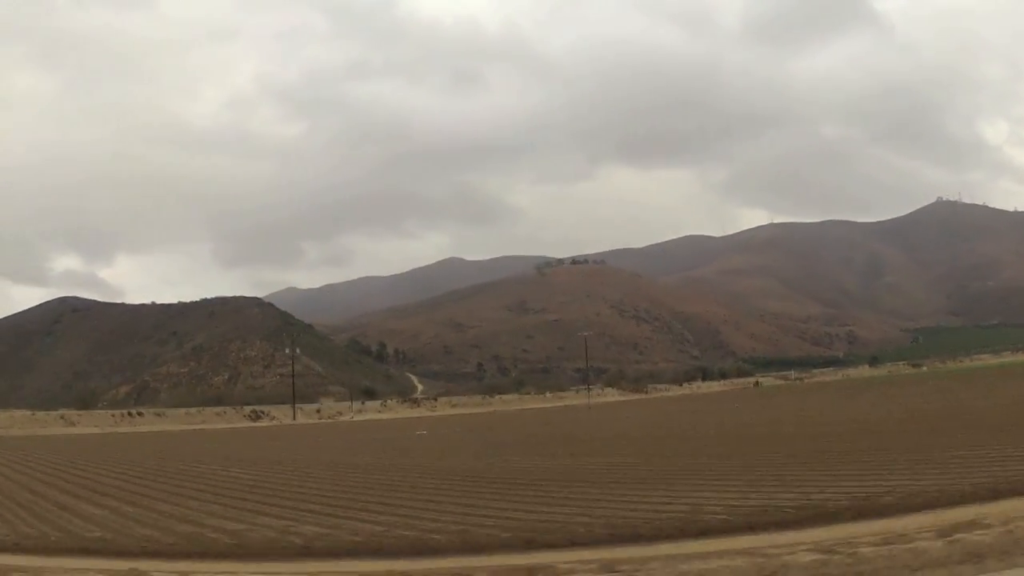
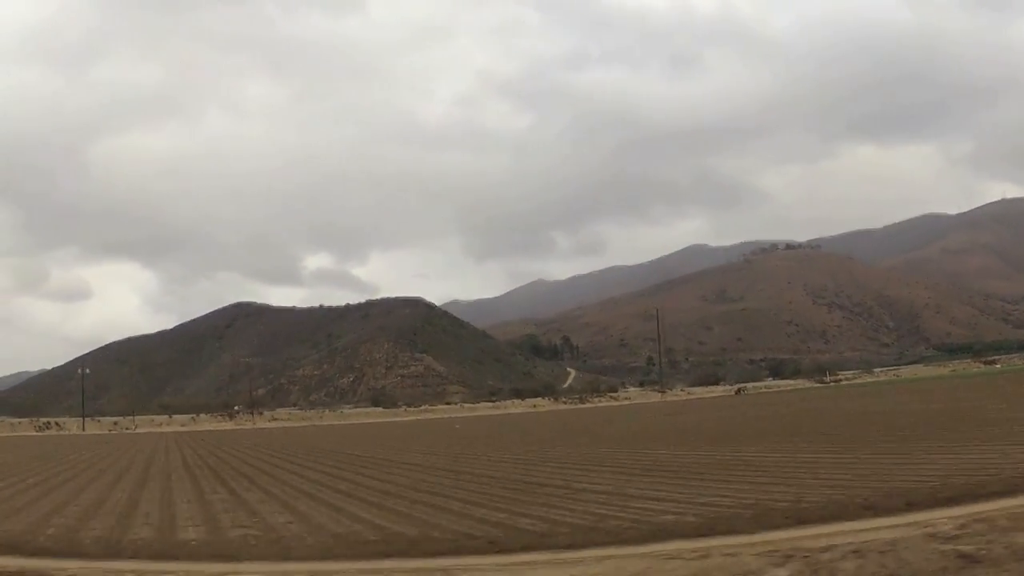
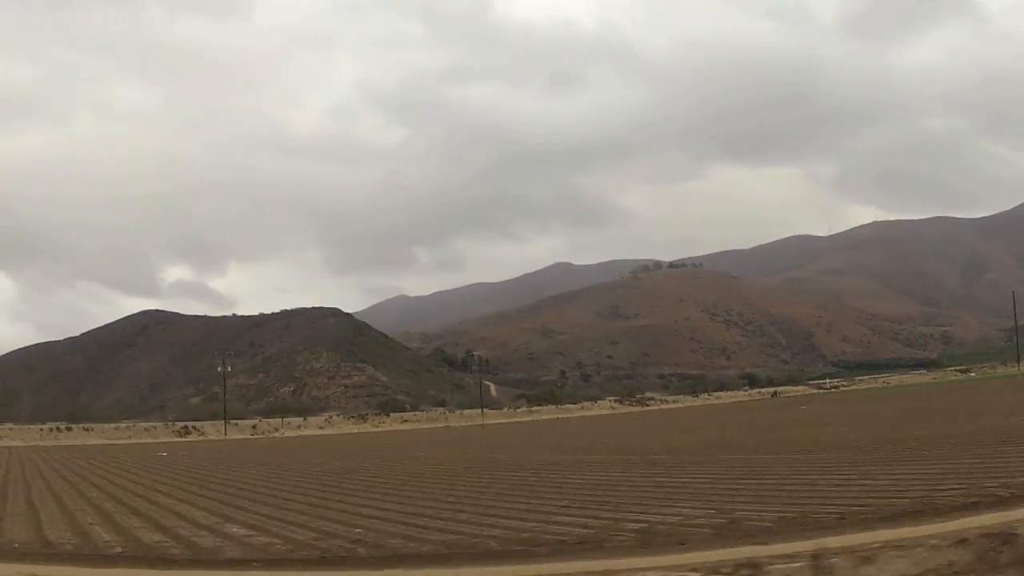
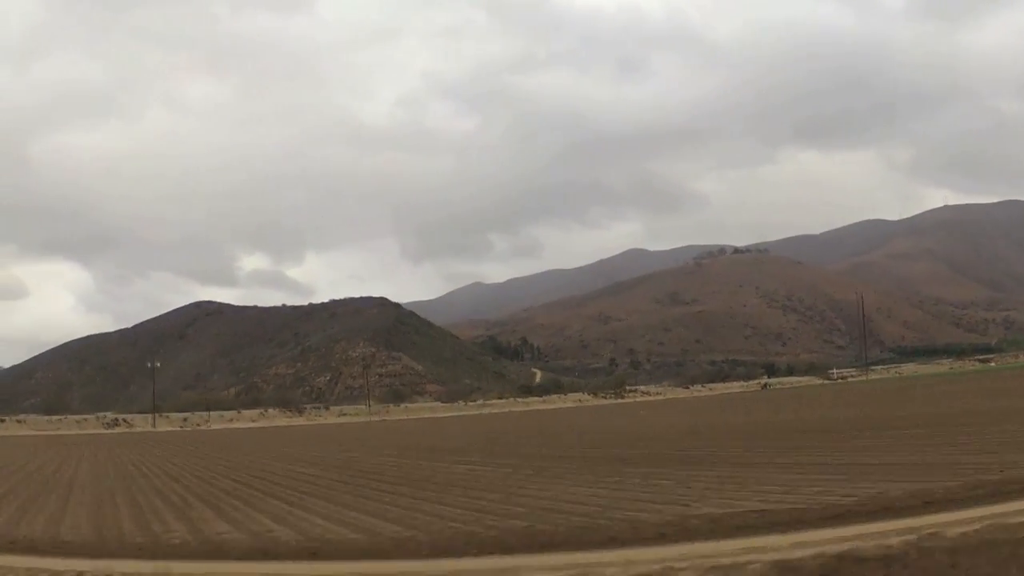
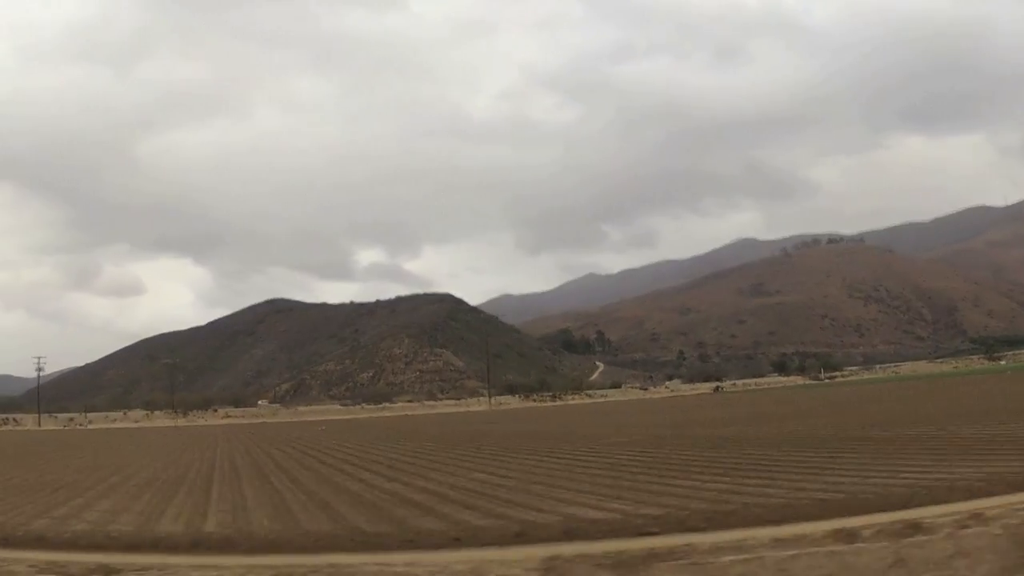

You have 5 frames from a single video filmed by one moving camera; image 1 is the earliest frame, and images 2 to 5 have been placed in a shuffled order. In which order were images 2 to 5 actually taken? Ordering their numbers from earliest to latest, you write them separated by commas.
3, 4, 2, 5
